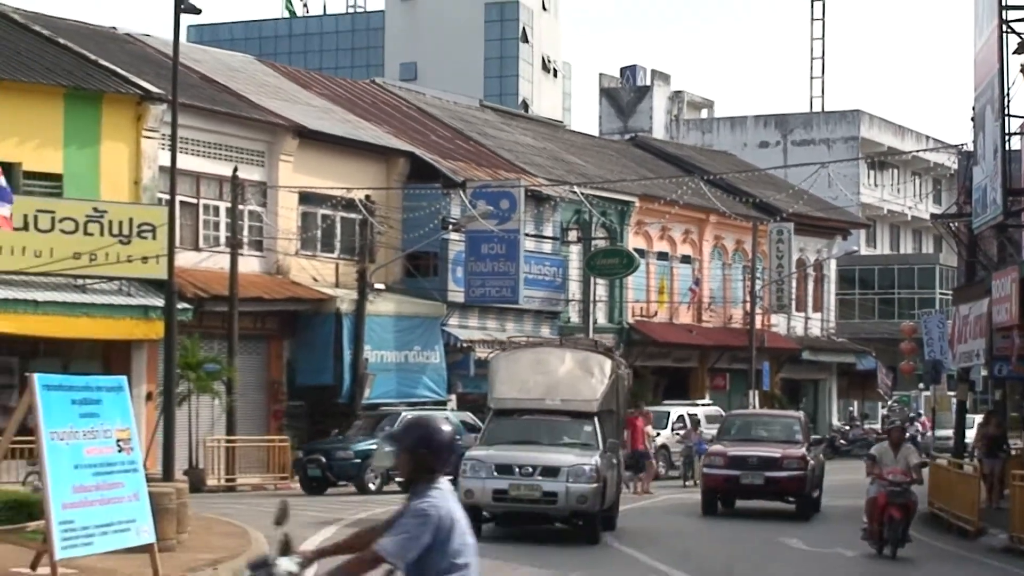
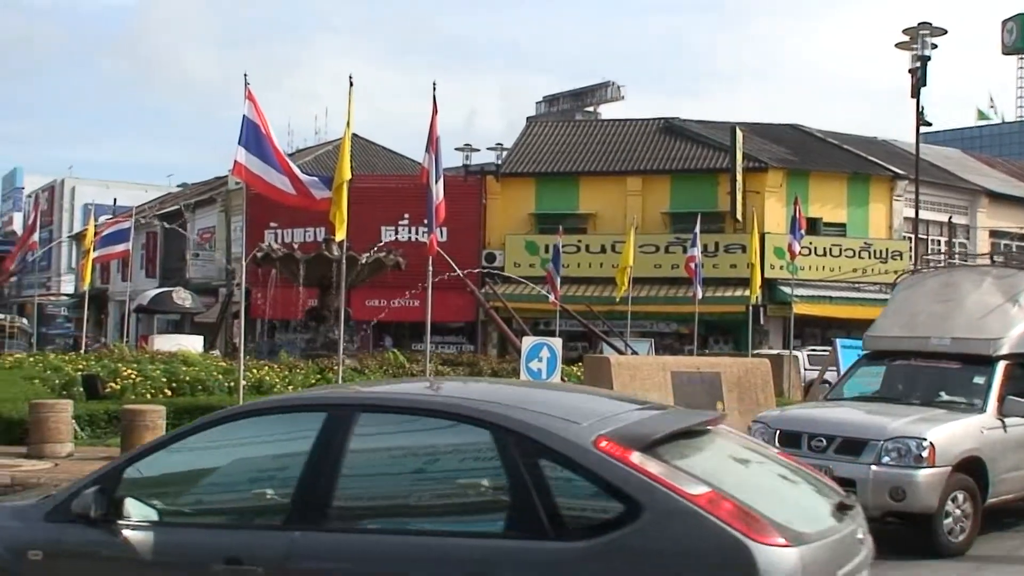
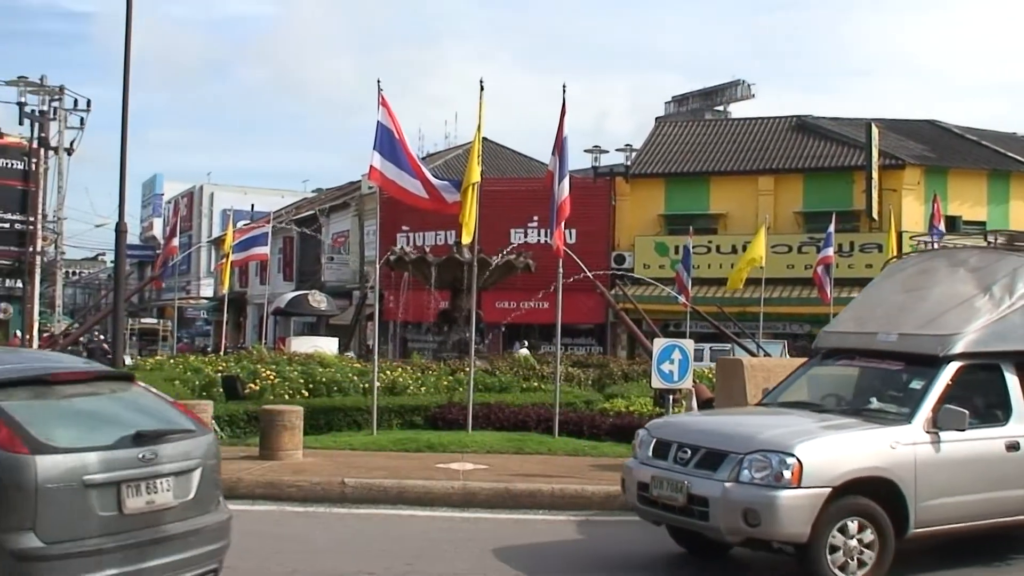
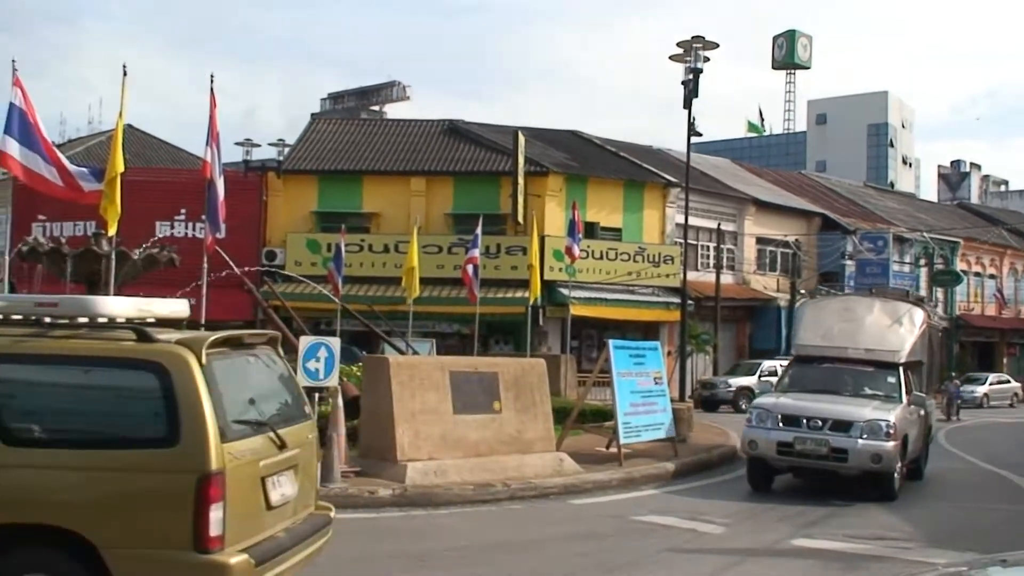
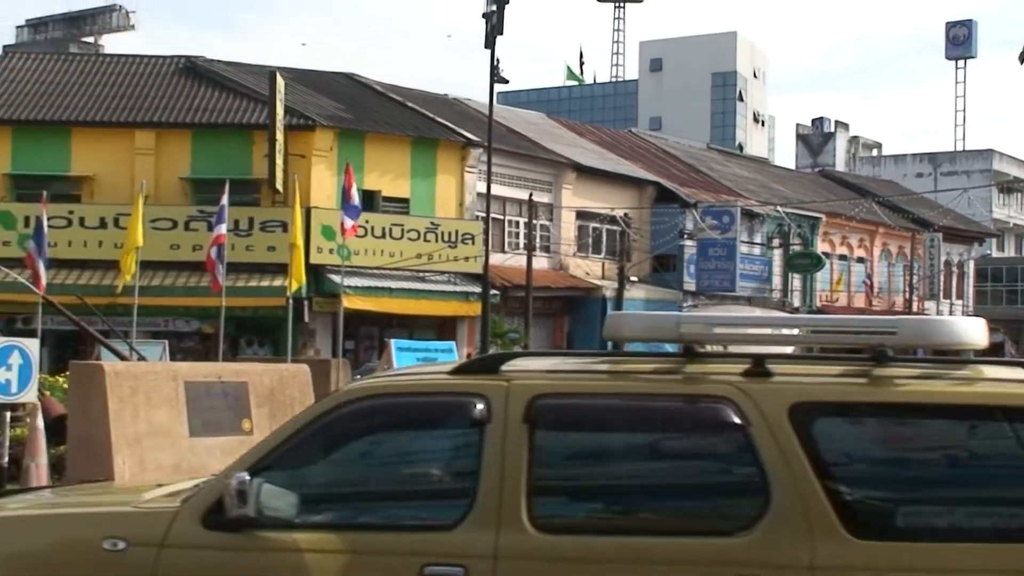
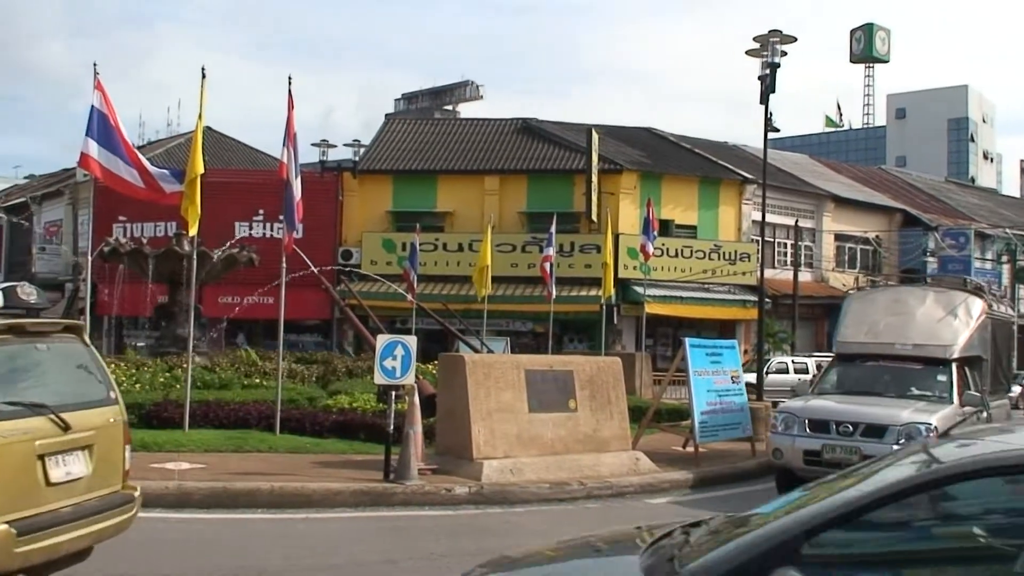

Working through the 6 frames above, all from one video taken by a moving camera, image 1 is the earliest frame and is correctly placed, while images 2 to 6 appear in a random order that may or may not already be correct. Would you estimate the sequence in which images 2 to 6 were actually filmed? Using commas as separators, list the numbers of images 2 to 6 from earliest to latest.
5, 4, 6, 2, 3
